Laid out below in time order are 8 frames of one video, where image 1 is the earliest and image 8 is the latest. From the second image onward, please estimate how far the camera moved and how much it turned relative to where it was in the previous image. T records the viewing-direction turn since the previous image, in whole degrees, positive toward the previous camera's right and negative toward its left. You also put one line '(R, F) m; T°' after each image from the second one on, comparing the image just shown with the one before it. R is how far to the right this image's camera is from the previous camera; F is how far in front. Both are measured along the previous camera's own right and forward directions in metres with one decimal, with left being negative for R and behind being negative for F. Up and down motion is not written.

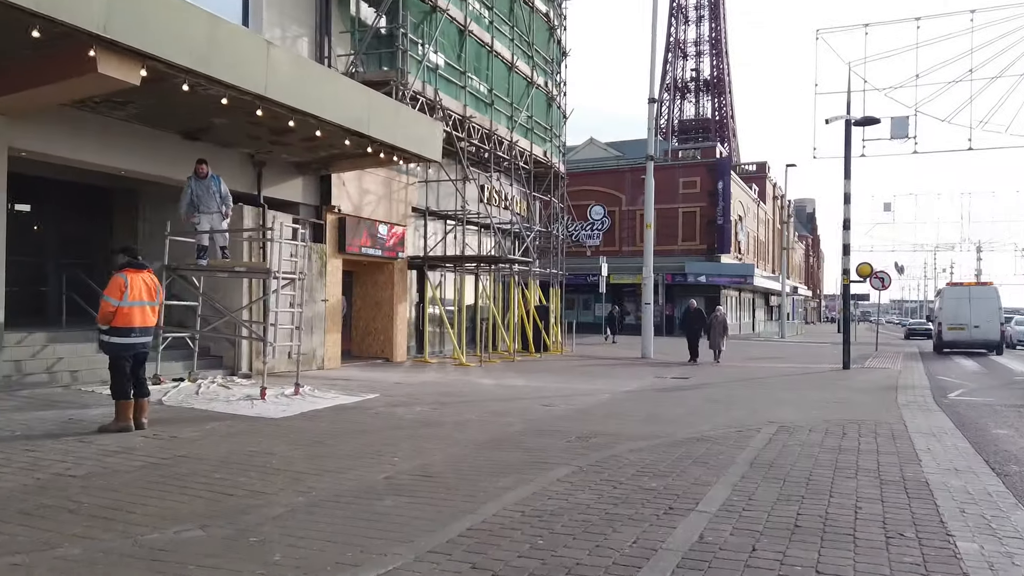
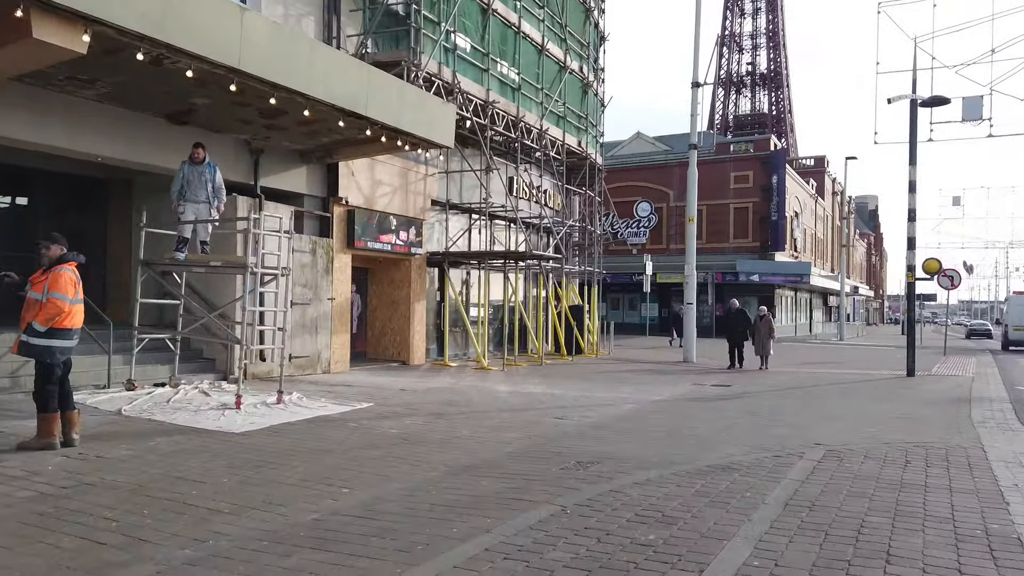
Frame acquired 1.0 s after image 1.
(+0.6, +1.3) m; -4°
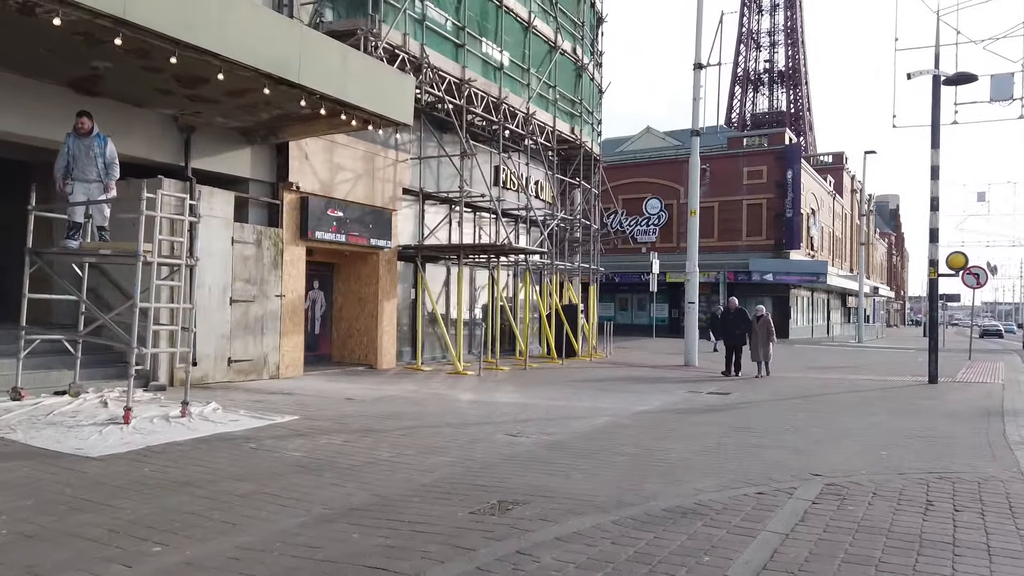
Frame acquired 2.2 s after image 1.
(+0.8, +1.5) m; -1°
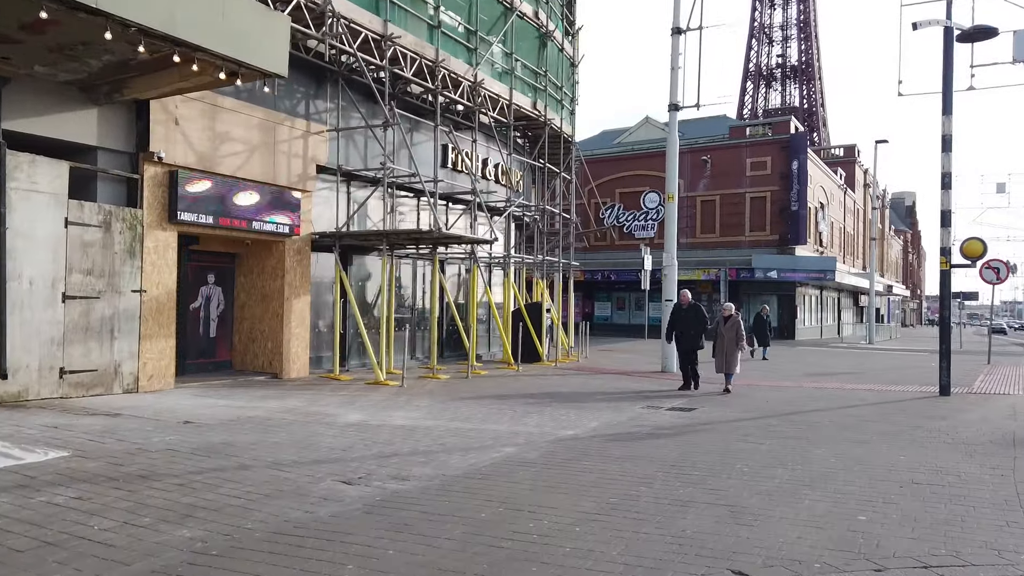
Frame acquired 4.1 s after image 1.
(+1.4, +2.4) m; -1°
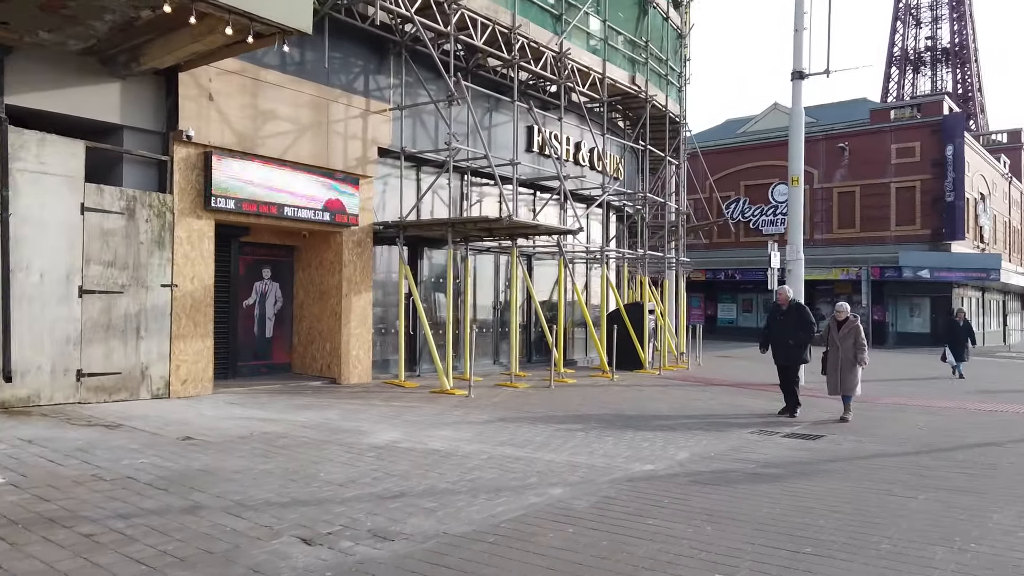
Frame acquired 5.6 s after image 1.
(+0.6, +1.8) m; -9°
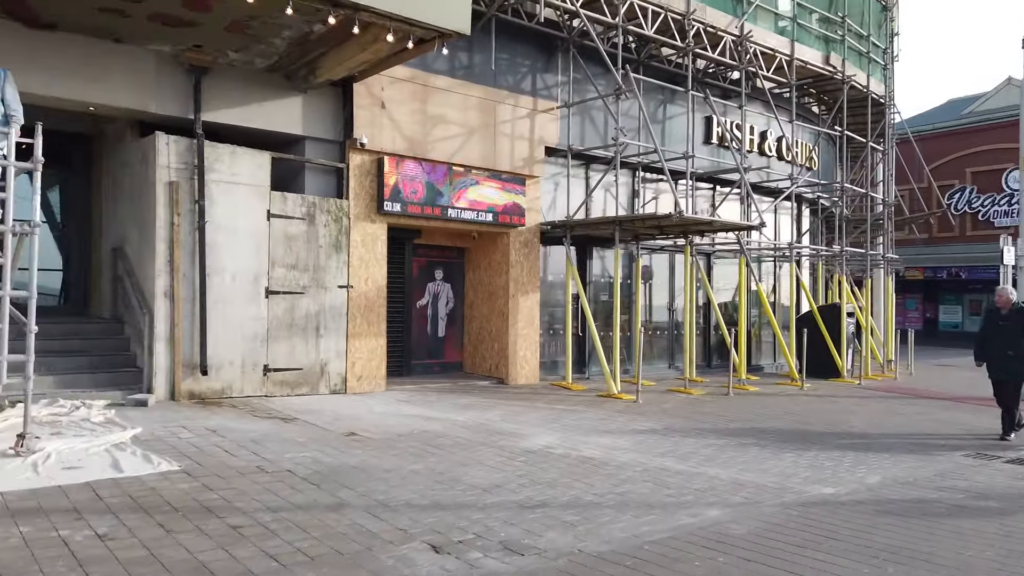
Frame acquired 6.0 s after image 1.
(+0.3, +0.4) m; -14°
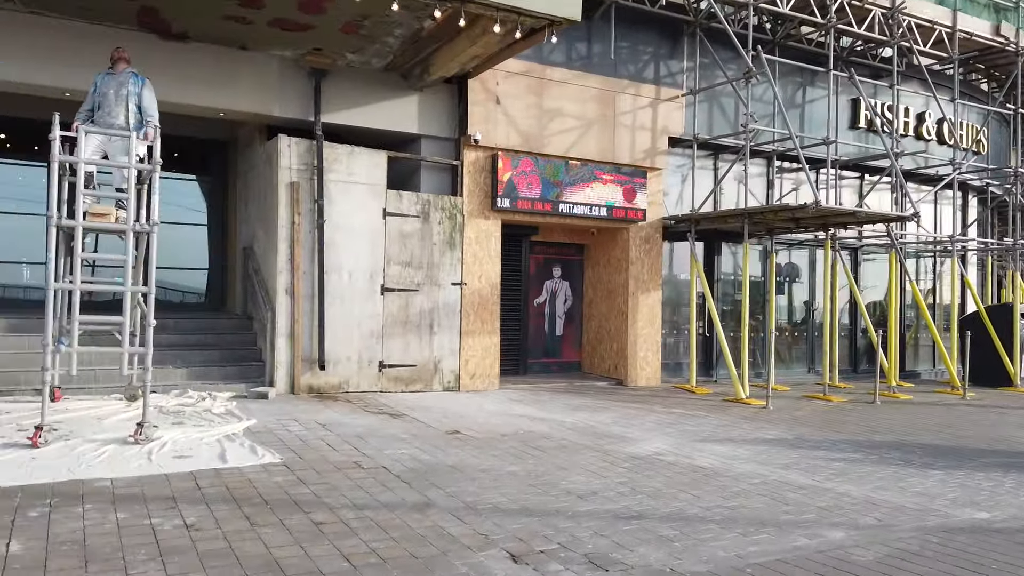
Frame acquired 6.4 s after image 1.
(+0.3, +0.3) m; -10°
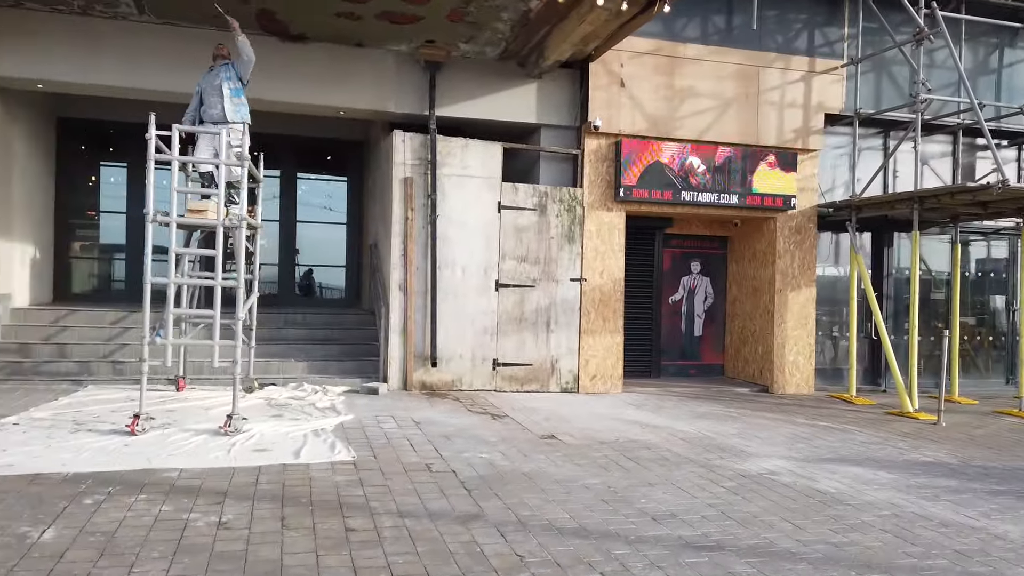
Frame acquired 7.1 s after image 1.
(+0.7, +0.6) m; -14°
